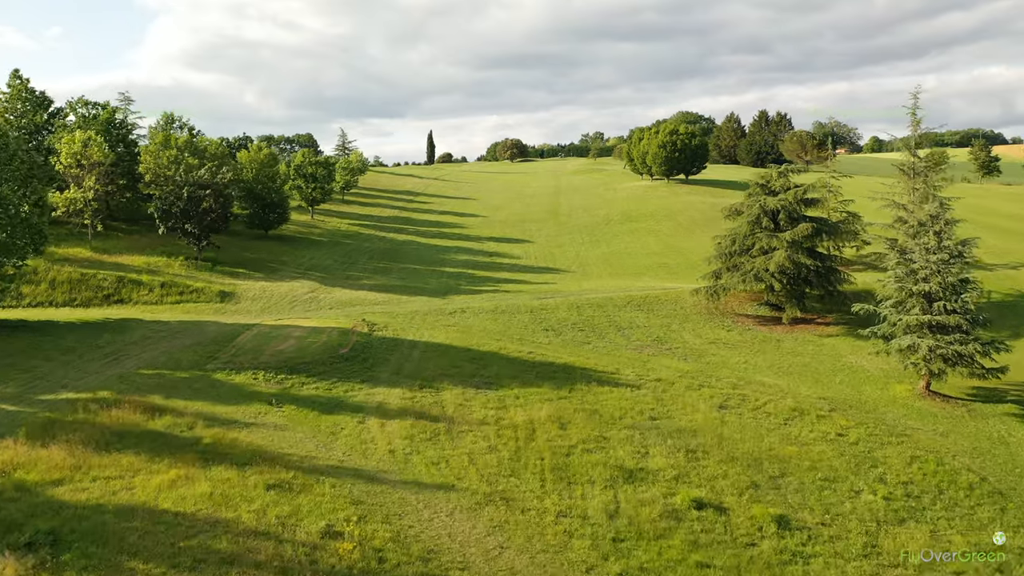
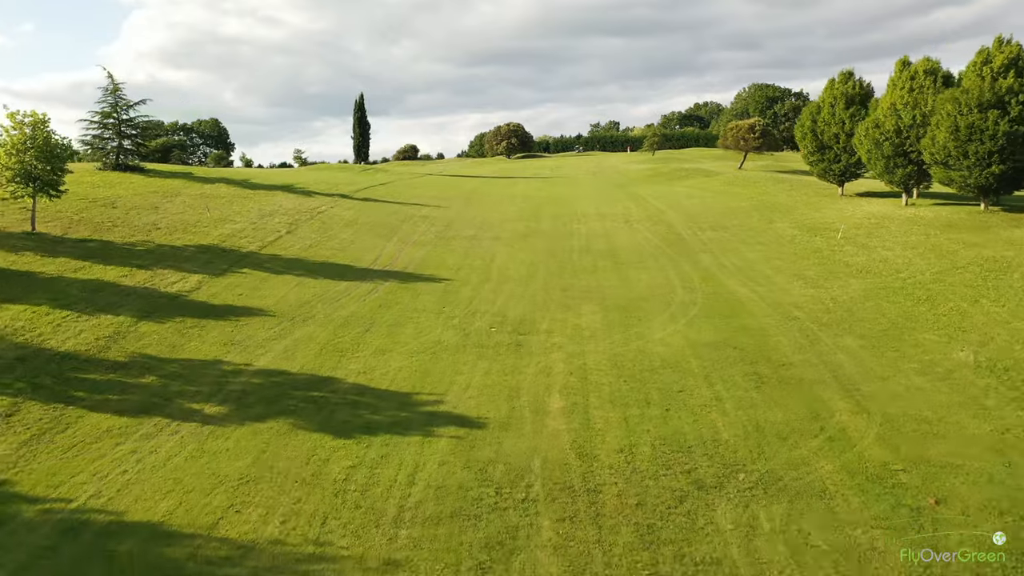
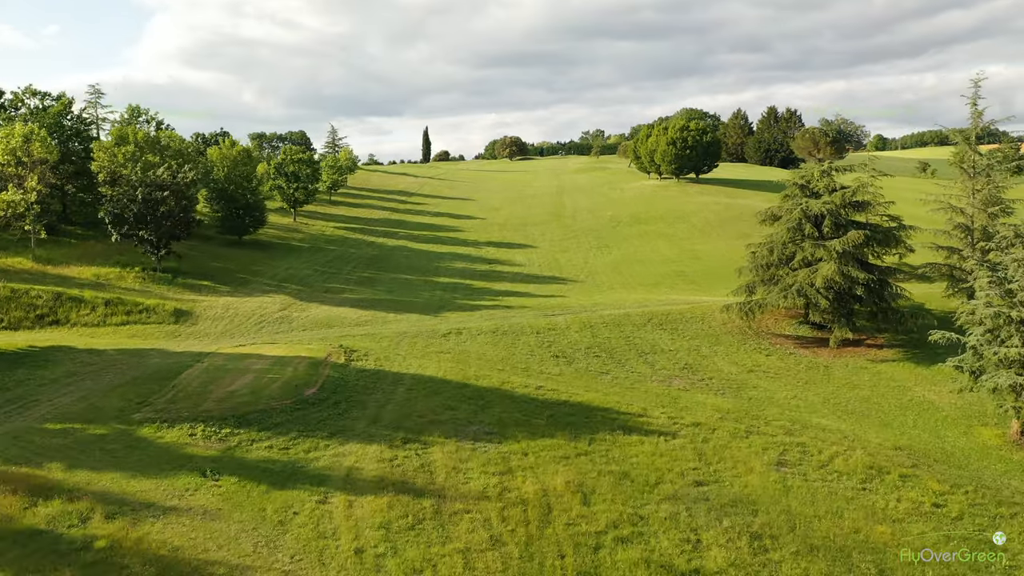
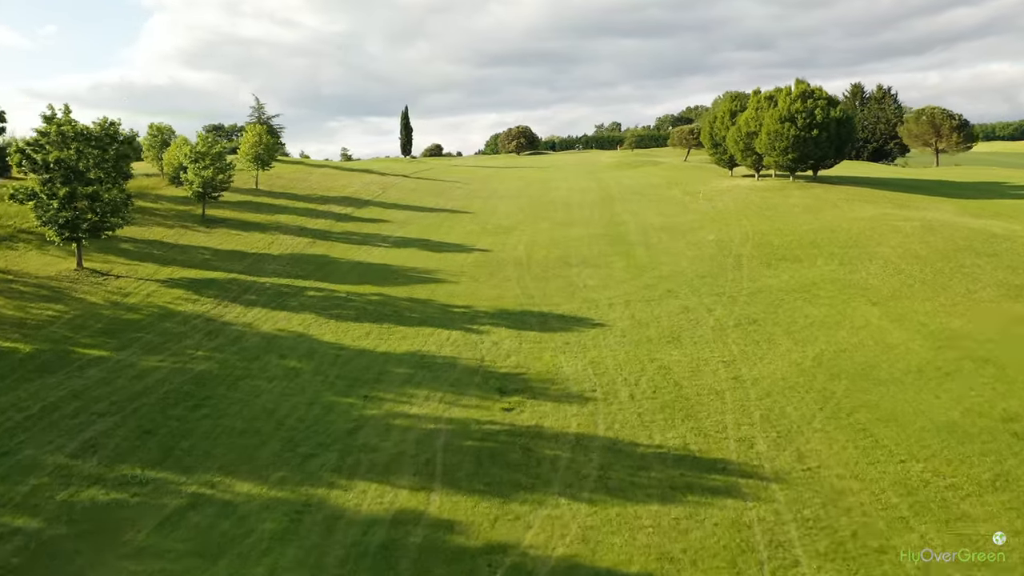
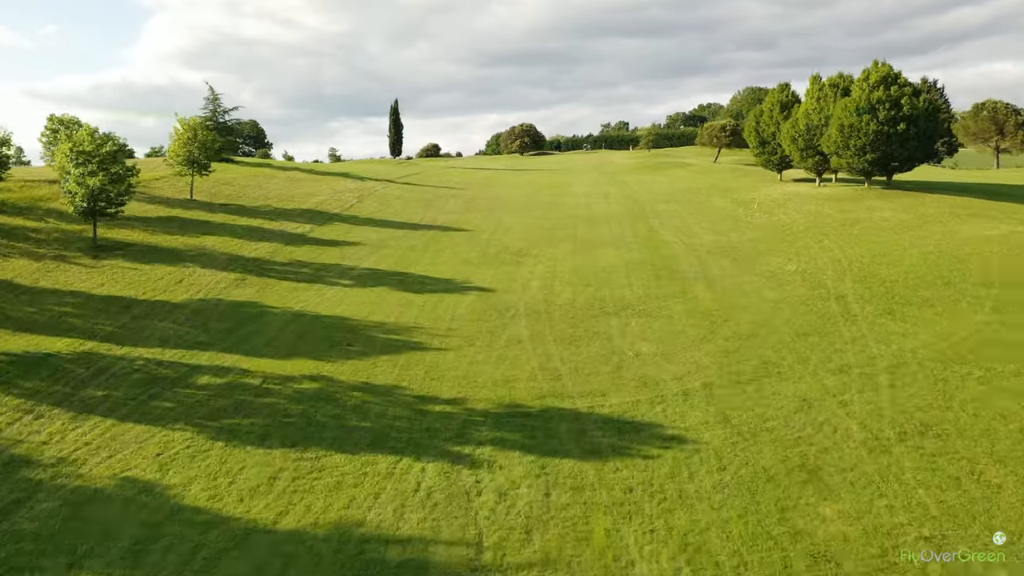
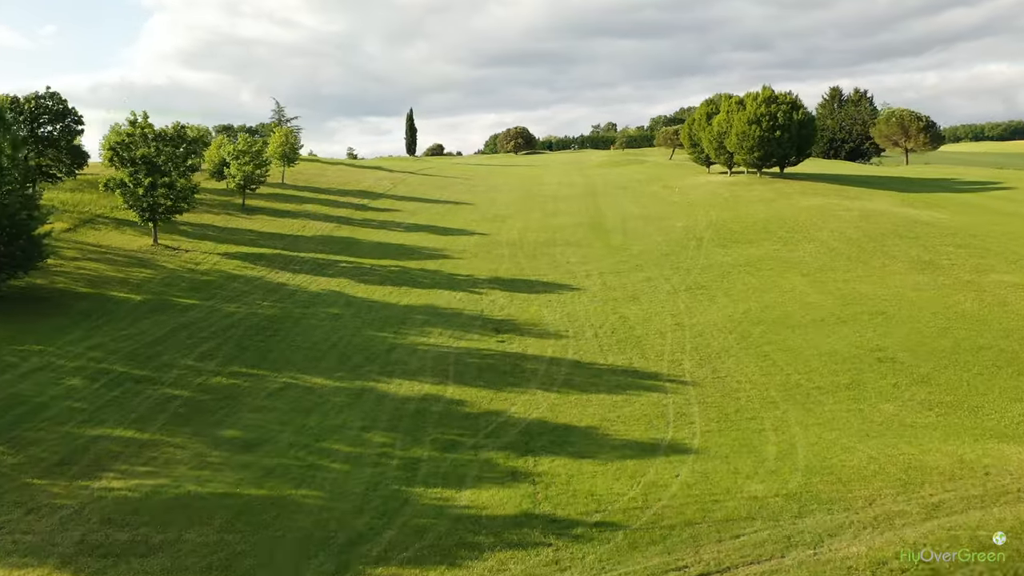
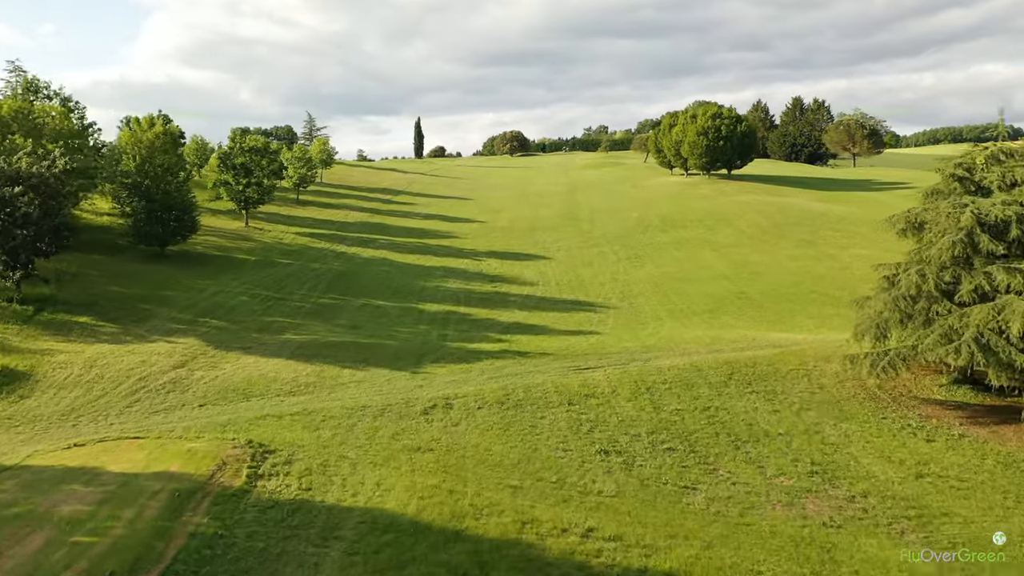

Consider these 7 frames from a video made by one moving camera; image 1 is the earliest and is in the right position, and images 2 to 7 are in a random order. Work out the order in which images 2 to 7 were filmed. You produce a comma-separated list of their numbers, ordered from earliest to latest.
3, 7, 6, 4, 5, 2
